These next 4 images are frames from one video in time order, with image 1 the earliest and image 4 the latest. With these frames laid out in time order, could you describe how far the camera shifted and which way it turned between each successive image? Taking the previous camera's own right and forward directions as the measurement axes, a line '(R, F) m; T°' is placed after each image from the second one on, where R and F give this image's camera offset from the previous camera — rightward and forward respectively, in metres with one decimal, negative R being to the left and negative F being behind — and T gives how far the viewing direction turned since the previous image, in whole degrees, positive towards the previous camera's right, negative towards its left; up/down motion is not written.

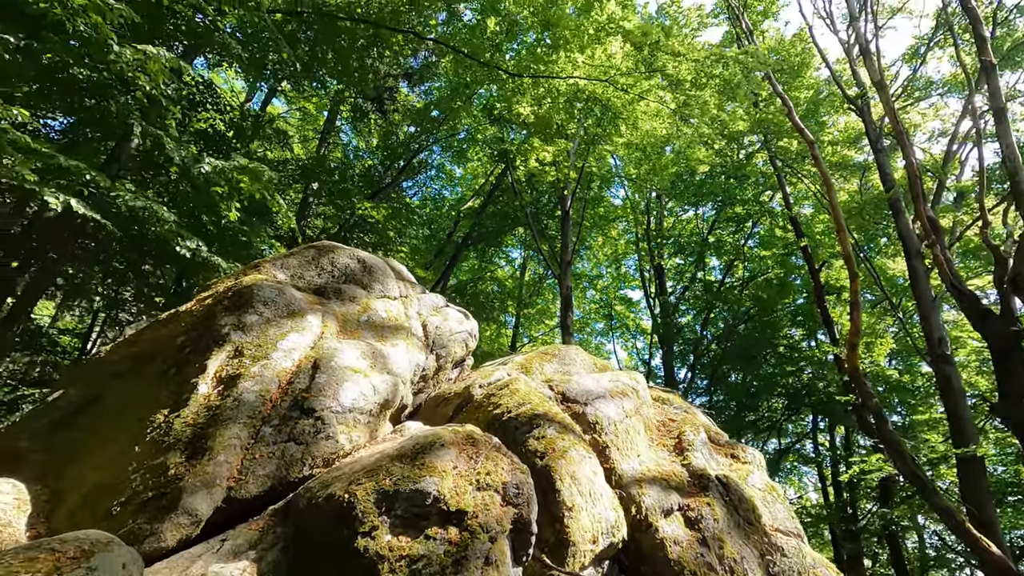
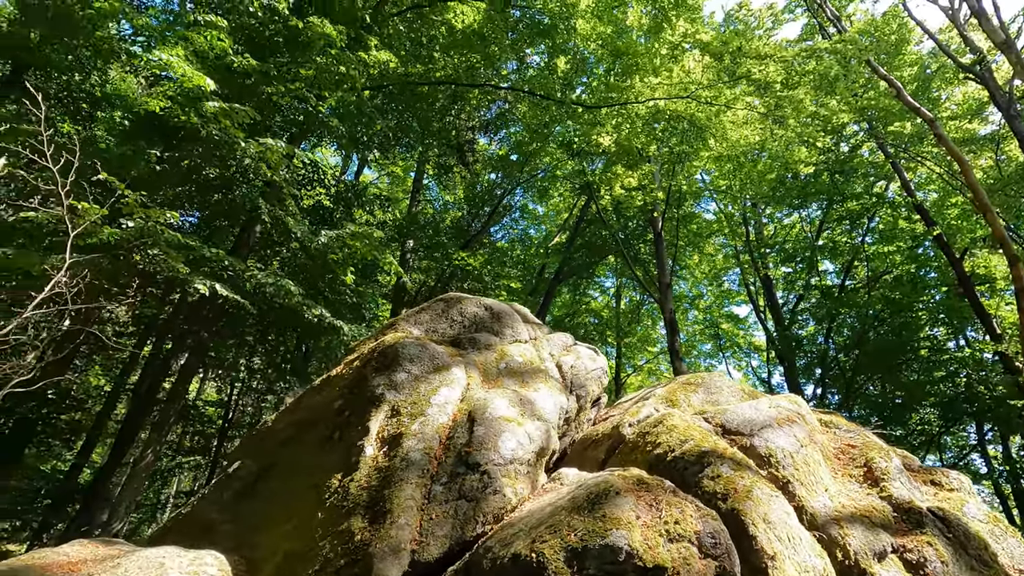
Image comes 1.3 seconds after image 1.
(-0.3, +0.1) m; -9°
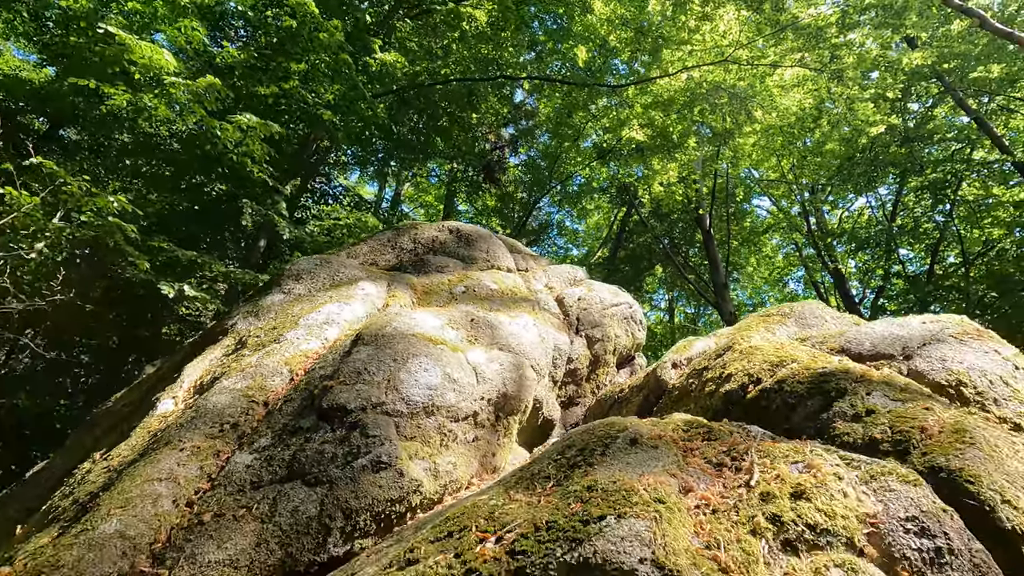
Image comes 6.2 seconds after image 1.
(+0.3, +1.3) m; -5°
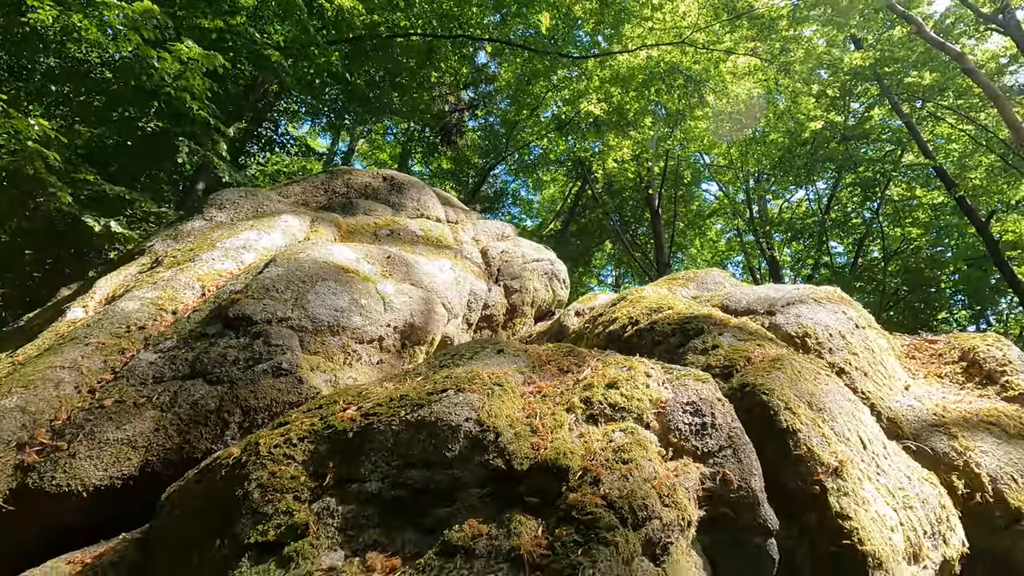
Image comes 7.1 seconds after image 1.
(+0.1, -0.1) m; +5°
